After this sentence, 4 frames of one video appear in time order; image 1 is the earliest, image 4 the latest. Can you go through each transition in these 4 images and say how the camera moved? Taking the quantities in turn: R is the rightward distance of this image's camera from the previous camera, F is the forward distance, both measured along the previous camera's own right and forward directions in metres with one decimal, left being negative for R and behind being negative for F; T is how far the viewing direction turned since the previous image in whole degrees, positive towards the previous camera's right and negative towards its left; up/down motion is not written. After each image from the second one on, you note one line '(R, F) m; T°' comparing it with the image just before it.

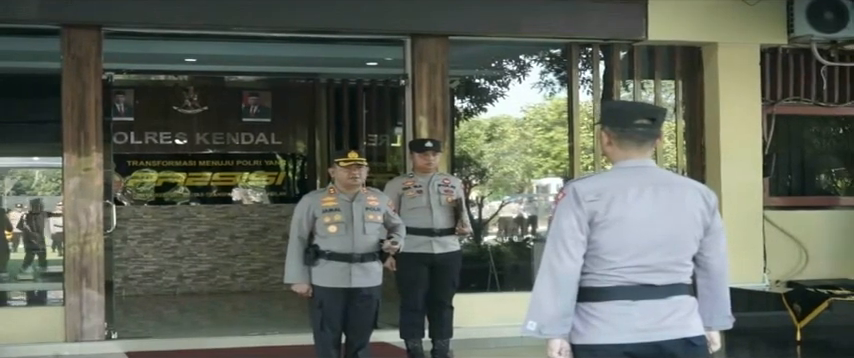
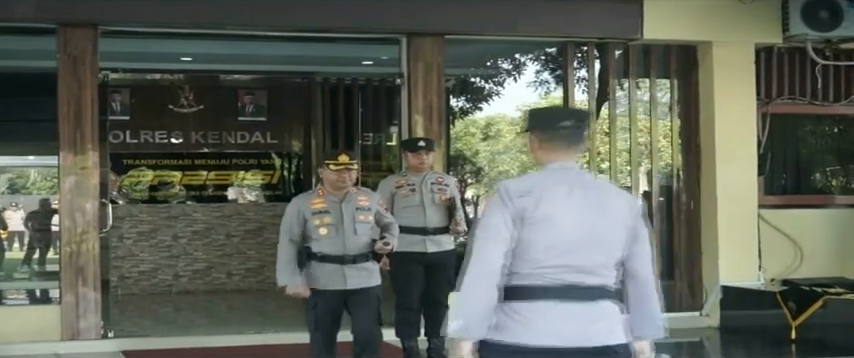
(0.0, 0.0) m; 0°
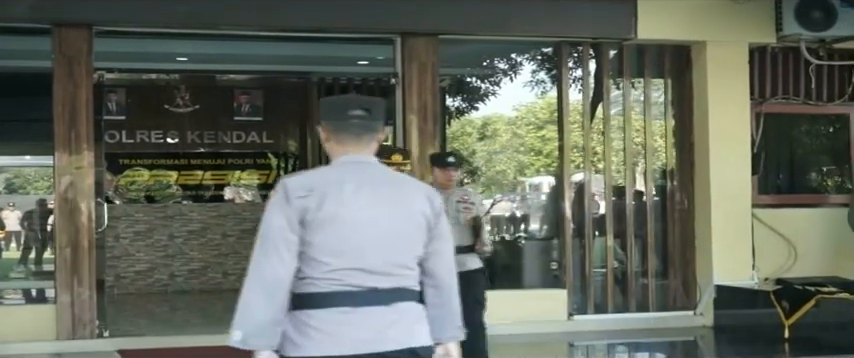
(0.0, 0.0) m; 0°
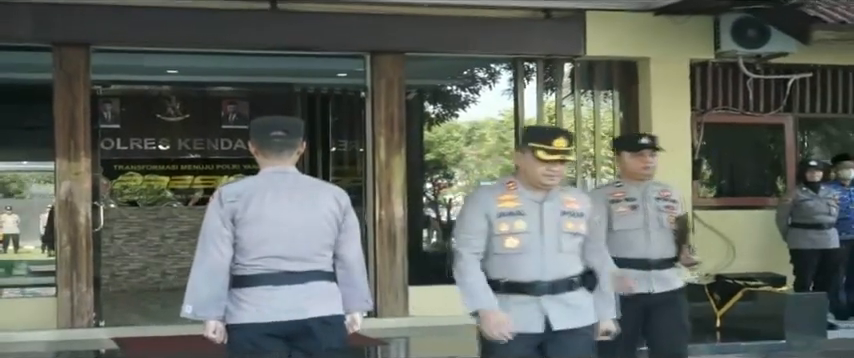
(+0.2, -0.9) m; 0°
